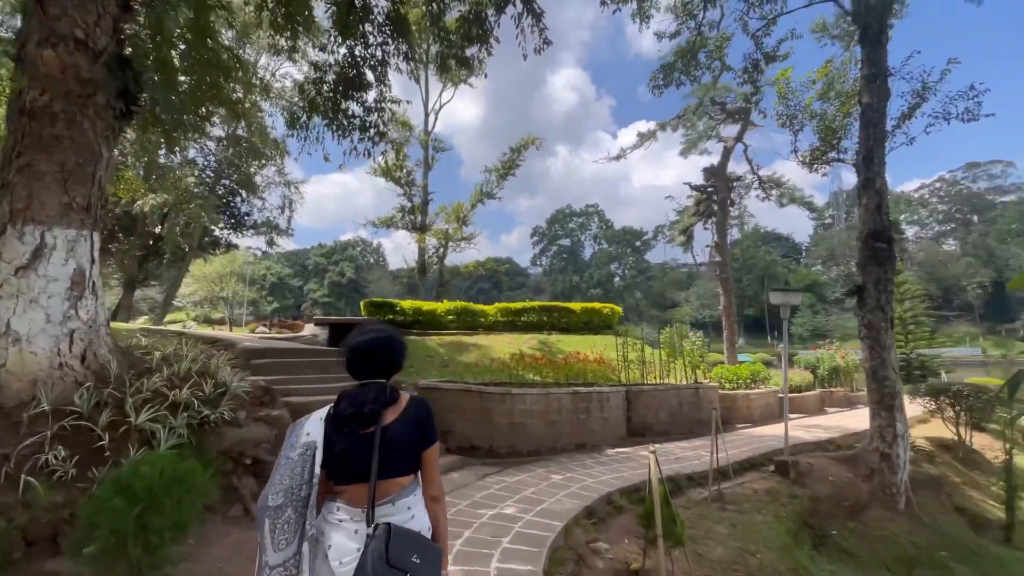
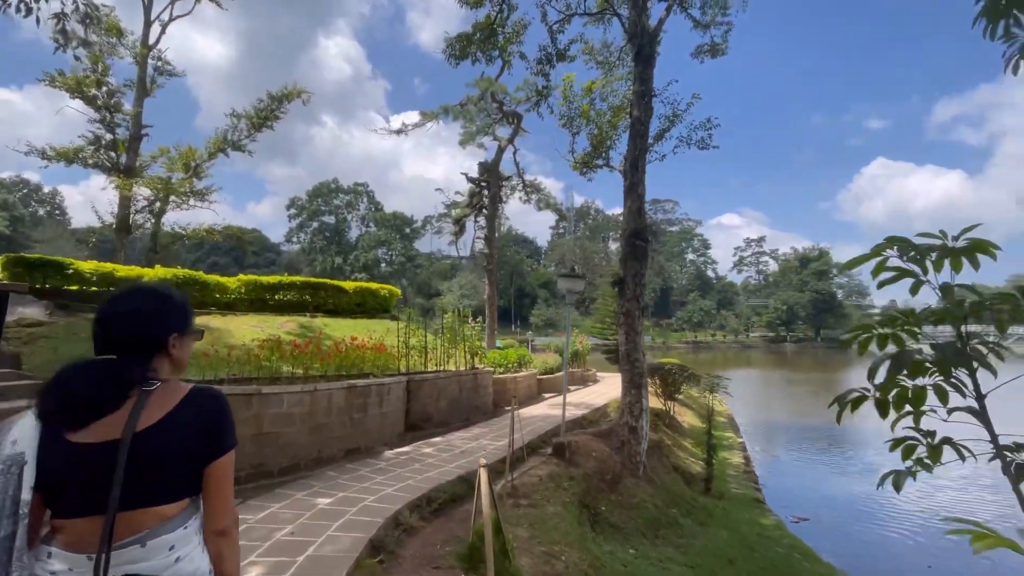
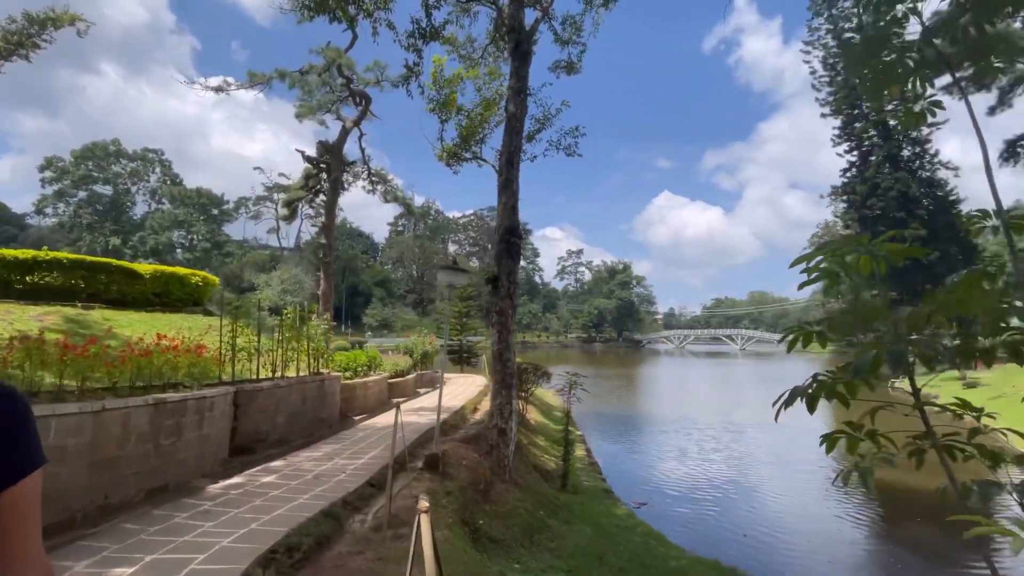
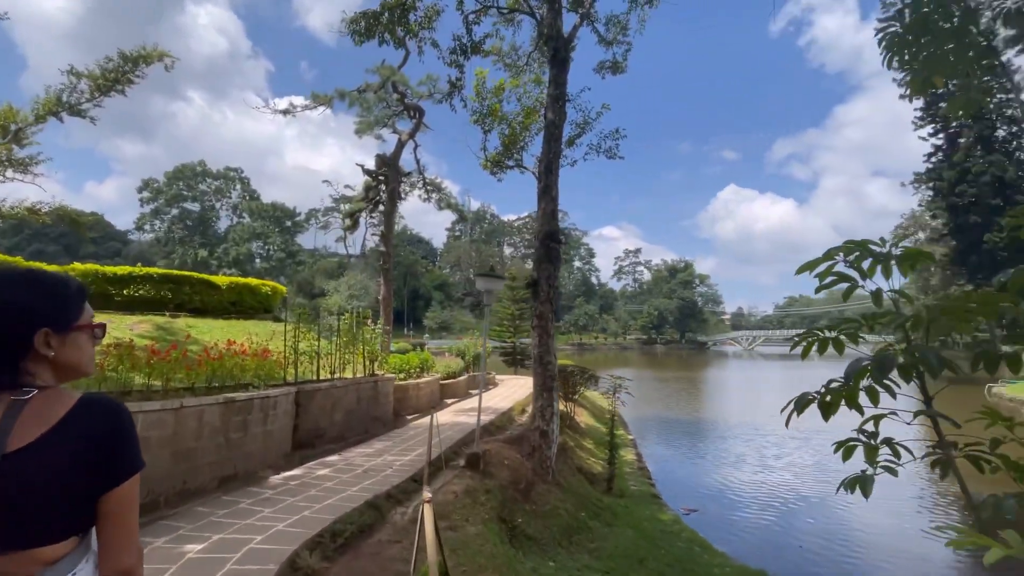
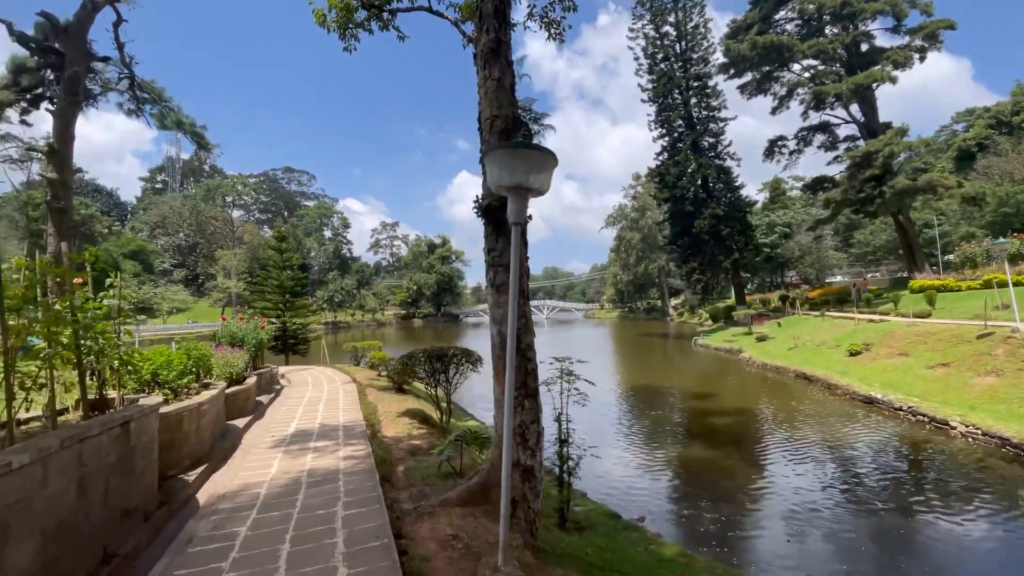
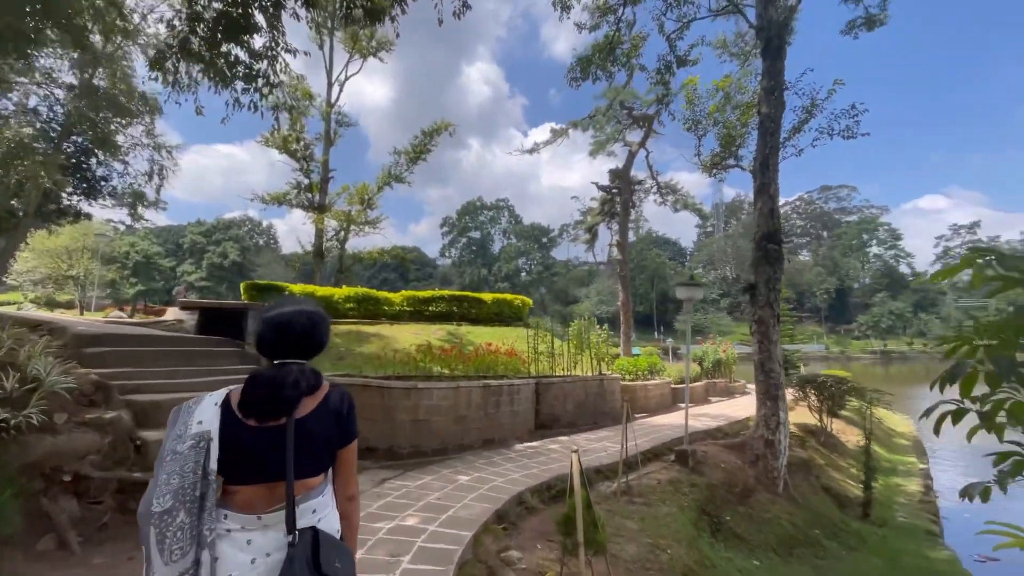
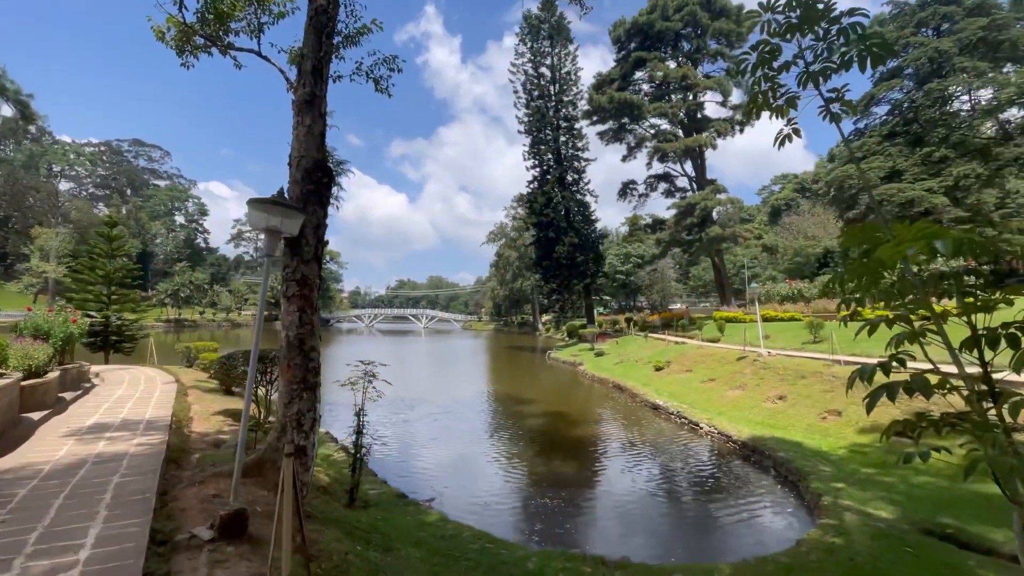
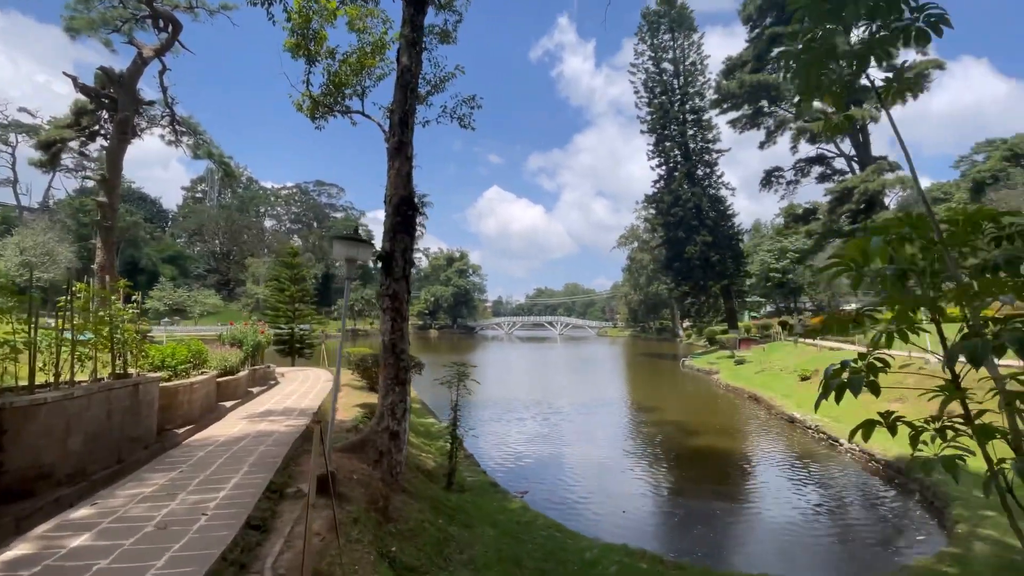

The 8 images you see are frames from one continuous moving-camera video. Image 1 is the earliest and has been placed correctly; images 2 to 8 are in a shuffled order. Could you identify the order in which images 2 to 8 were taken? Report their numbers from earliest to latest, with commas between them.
6, 2, 4, 3, 8, 7, 5
